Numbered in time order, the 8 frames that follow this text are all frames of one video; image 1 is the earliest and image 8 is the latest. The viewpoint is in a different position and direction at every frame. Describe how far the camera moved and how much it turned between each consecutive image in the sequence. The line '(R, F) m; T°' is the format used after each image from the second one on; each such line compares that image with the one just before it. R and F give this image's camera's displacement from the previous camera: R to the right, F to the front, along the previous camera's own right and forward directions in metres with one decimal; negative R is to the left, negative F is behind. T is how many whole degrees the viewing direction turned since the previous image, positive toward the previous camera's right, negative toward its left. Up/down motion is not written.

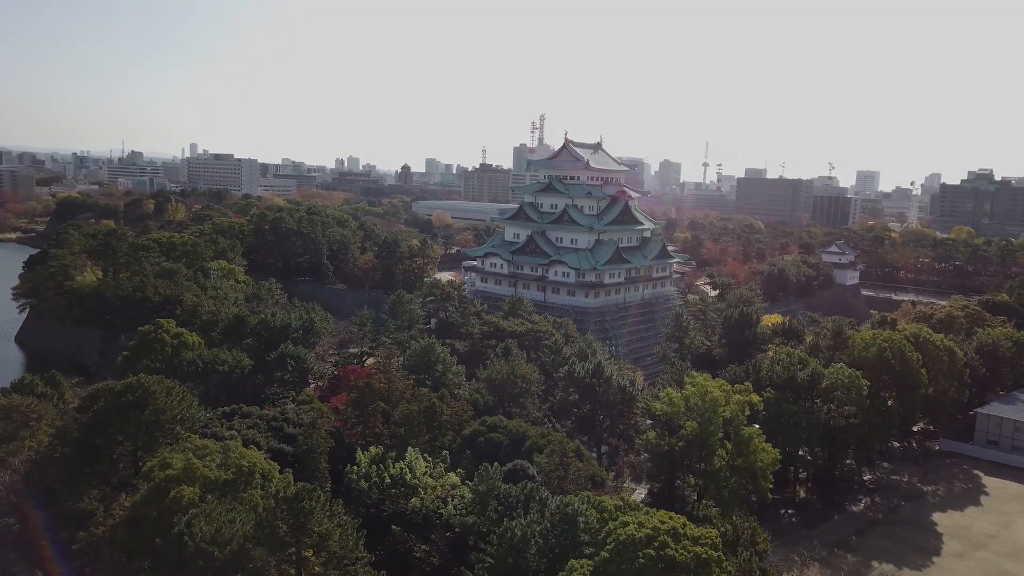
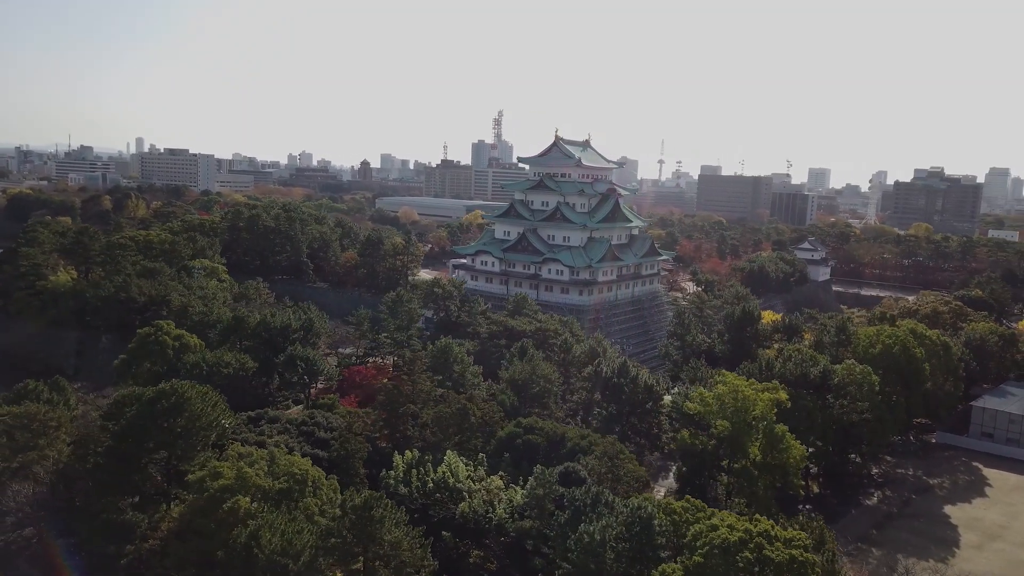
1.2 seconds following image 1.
(-1.5, +0.2) m; +3°
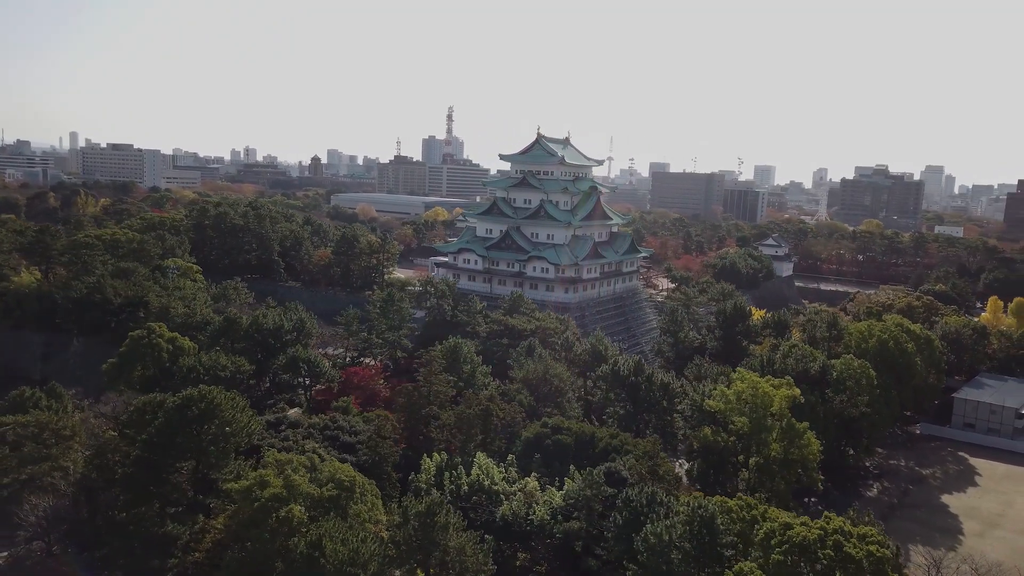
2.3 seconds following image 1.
(-1.5, +0.1) m; +4°
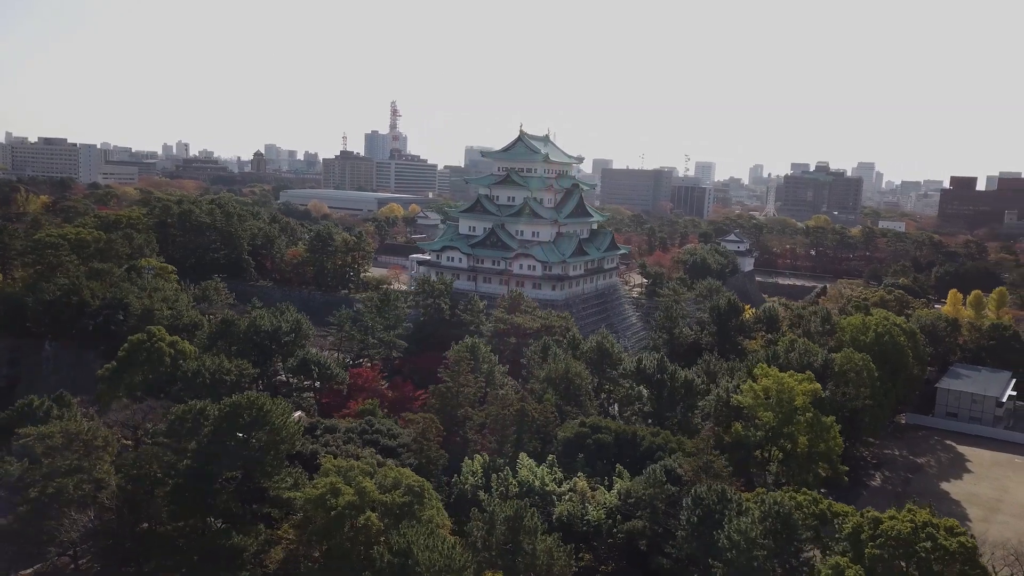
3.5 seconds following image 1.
(-1.8, +0.1) m; +4°
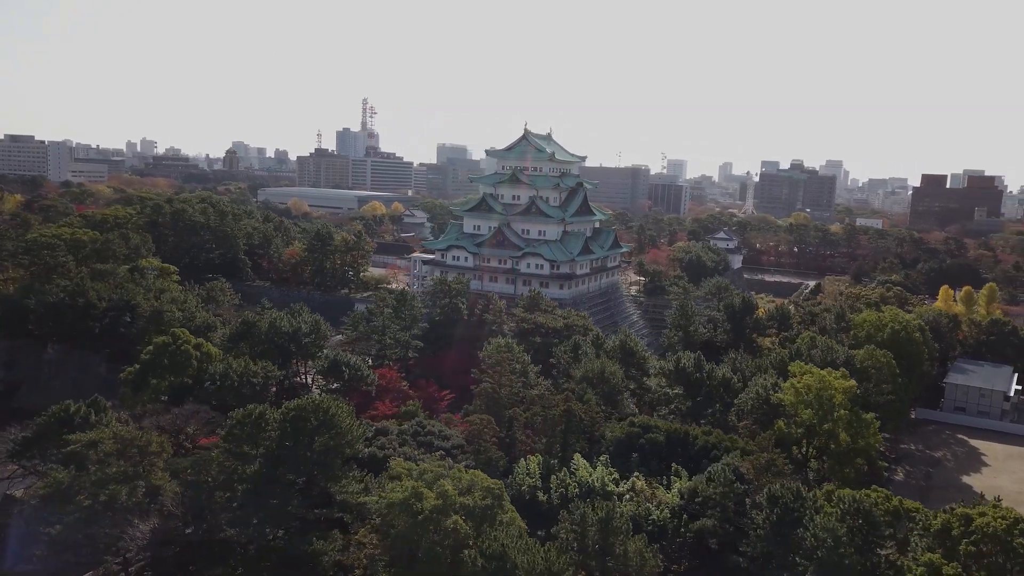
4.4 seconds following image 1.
(-1.5, +0.1) m; +2°
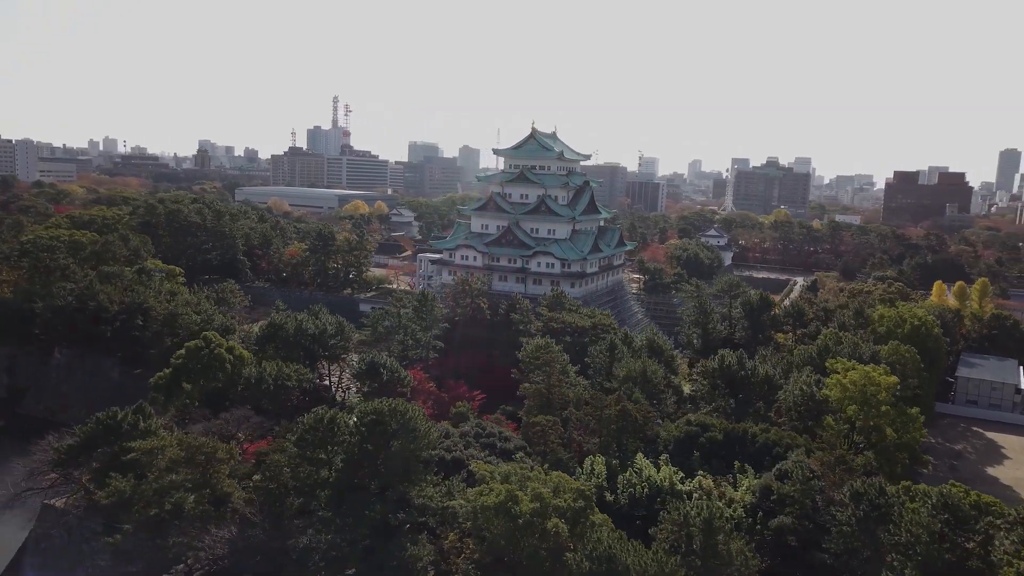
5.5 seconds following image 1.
(-1.6, +0.1) m; +2°
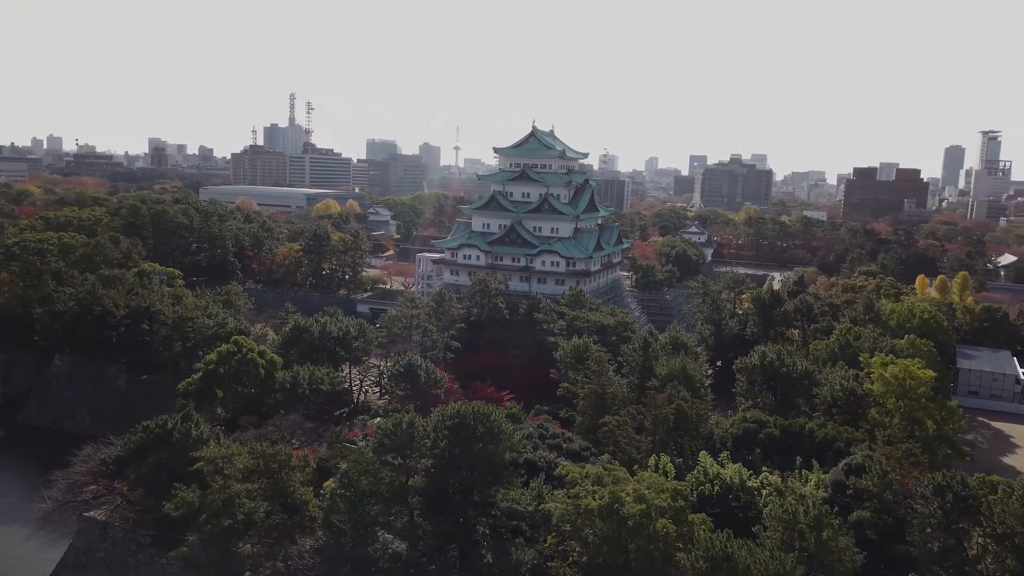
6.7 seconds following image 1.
(-1.9, +0.1) m; +3°
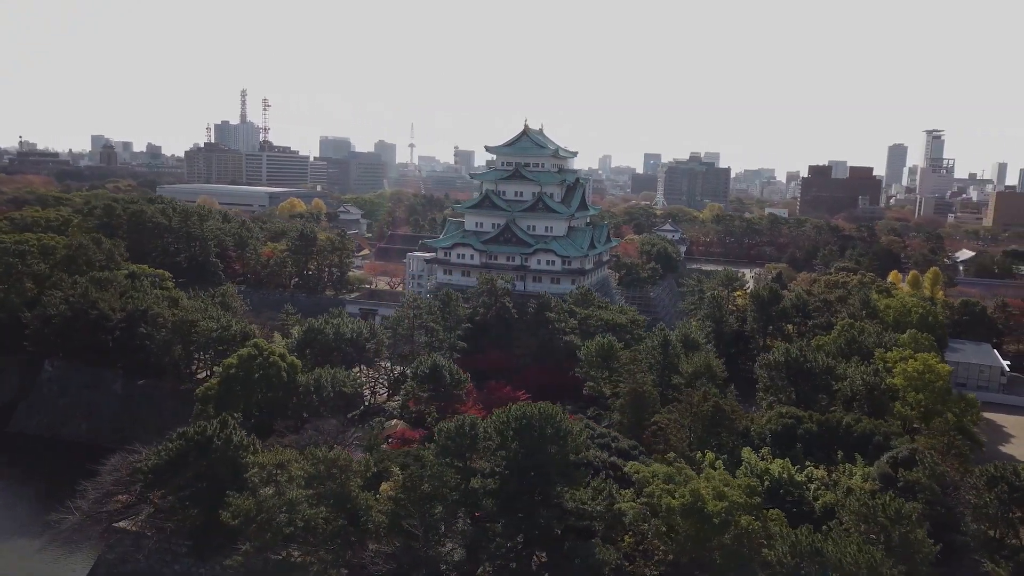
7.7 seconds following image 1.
(-1.7, +0.1) m; +3°
